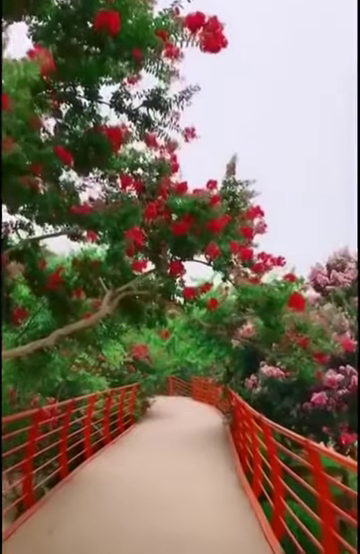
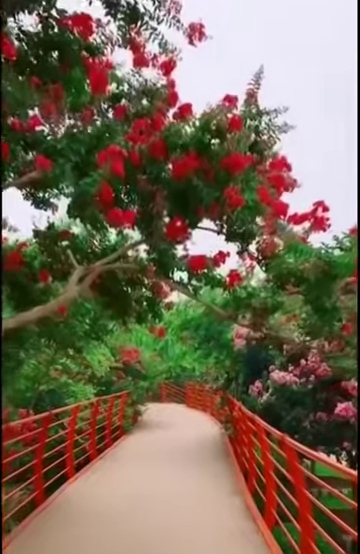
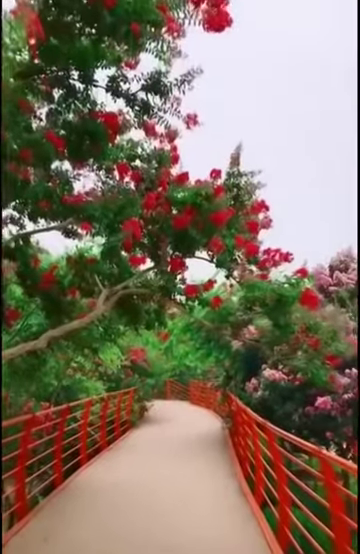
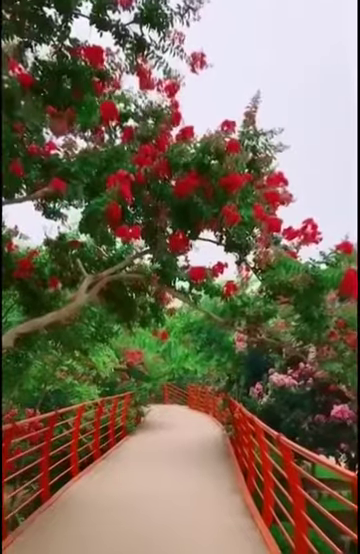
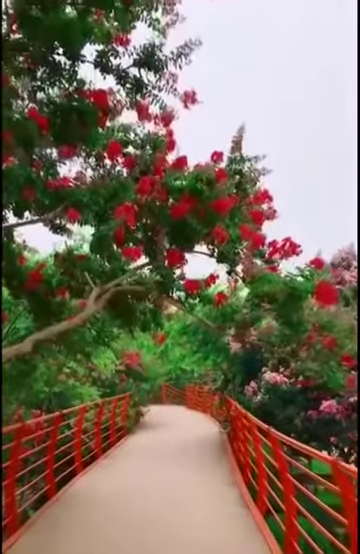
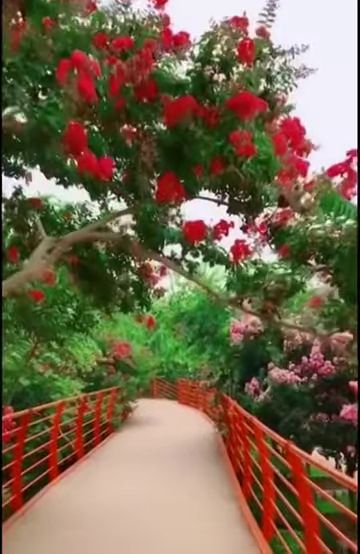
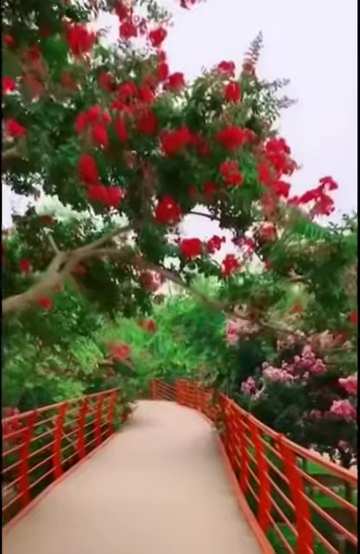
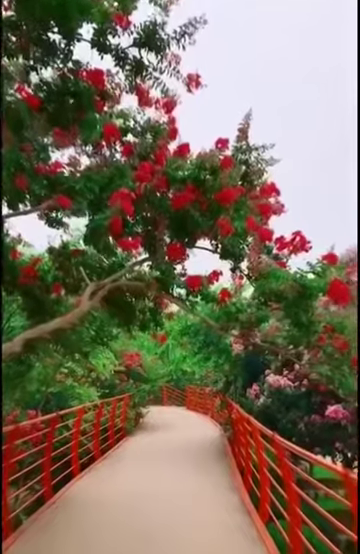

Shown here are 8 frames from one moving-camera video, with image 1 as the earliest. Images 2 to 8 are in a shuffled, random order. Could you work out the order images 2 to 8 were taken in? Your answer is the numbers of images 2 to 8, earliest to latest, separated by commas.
3, 5, 8, 4, 2, 7, 6
